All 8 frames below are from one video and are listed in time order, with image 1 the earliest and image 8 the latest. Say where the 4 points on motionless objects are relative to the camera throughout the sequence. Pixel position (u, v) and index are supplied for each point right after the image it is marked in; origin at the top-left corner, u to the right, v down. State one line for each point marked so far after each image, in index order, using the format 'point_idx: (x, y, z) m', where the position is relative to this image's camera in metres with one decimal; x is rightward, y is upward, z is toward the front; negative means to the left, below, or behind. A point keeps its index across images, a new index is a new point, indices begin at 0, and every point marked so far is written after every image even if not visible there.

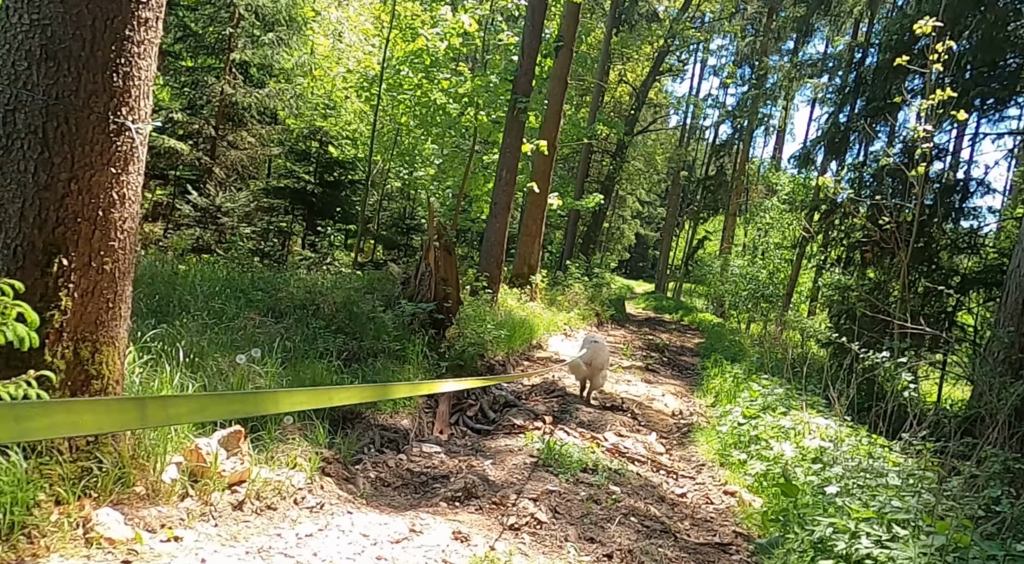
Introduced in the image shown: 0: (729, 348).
0: (+4.1, -1.3, +12.5) m
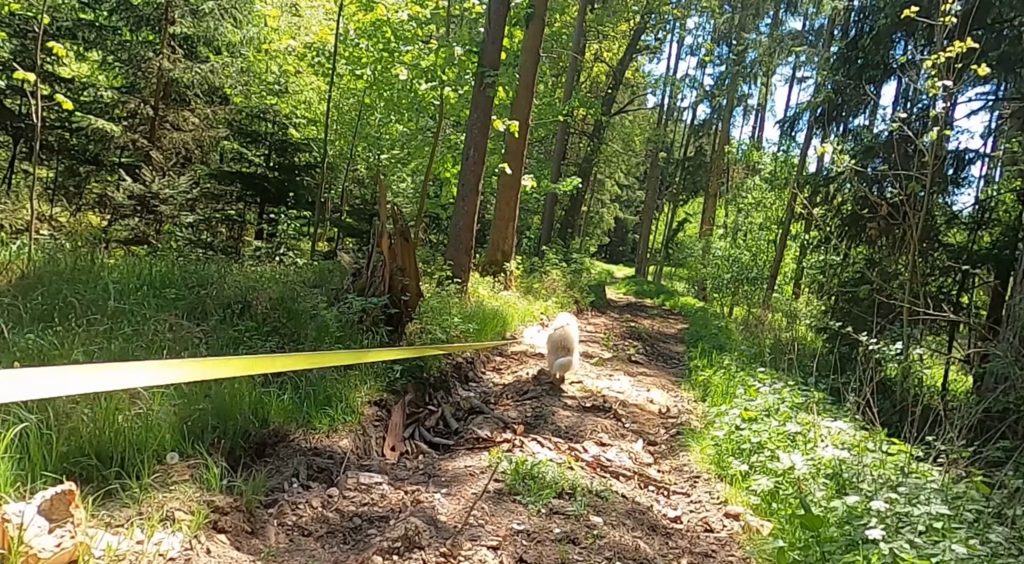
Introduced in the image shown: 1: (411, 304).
0: (+3.6, -1.0, +11.9) m
1: (-1.0, -0.2, +6.5) m
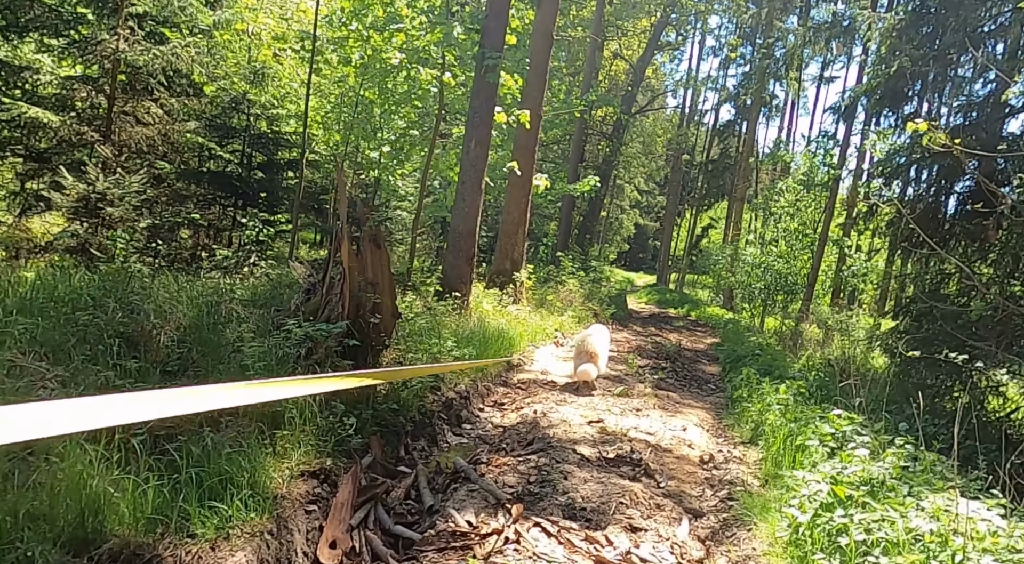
0: (+3.8, -1.2, +10.3) m
1: (-1.0, -0.4, +5.1) m
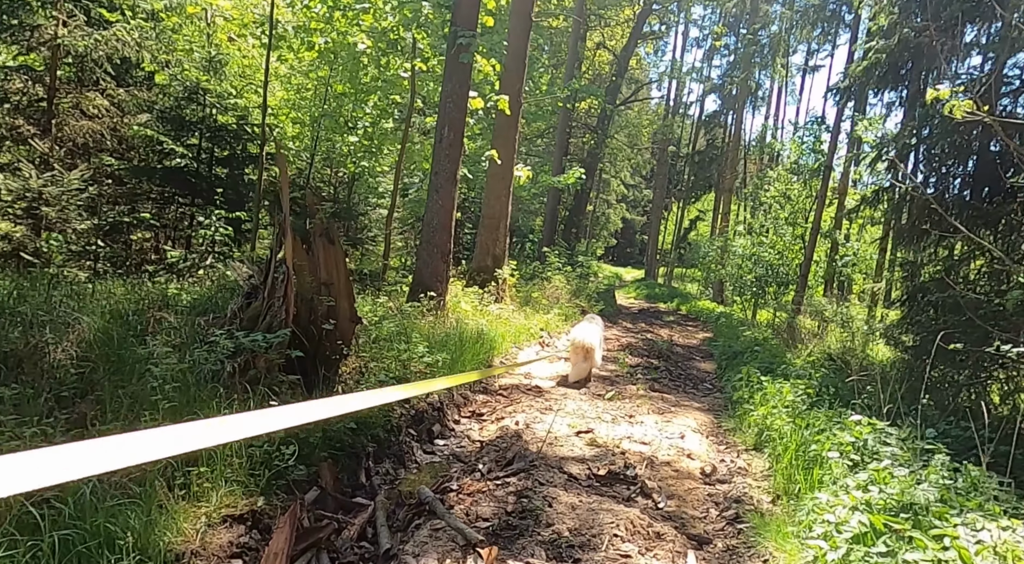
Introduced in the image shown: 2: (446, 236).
0: (+3.6, -1.0, +9.8) m
1: (-1.2, -0.4, +4.5) m
2: (-0.8, +0.6, +8.1) m
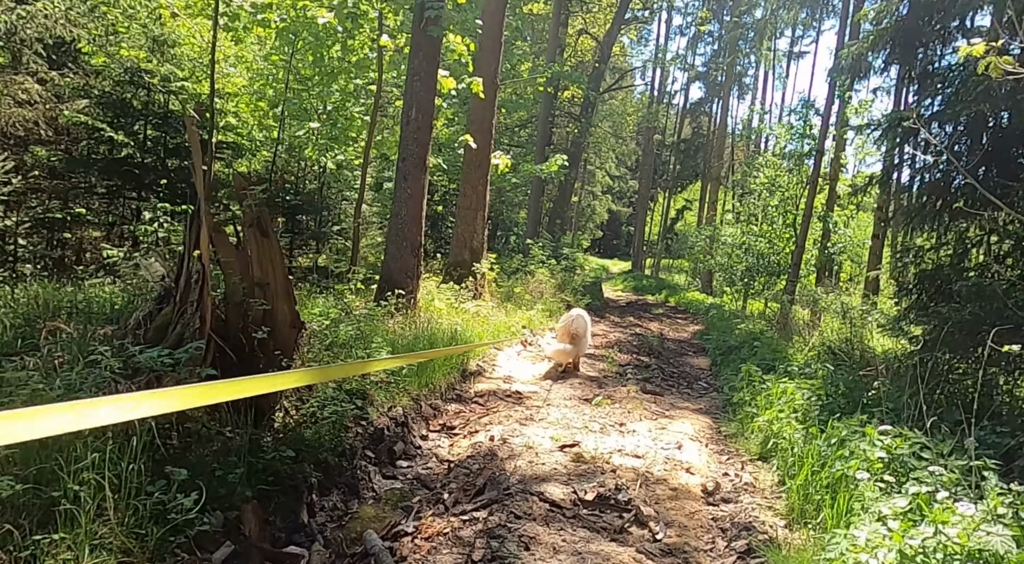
0: (+3.3, -0.9, +9.2) m
1: (-1.3, -0.4, +3.8) m
2: (-1.1, +0.6, +7.4) m
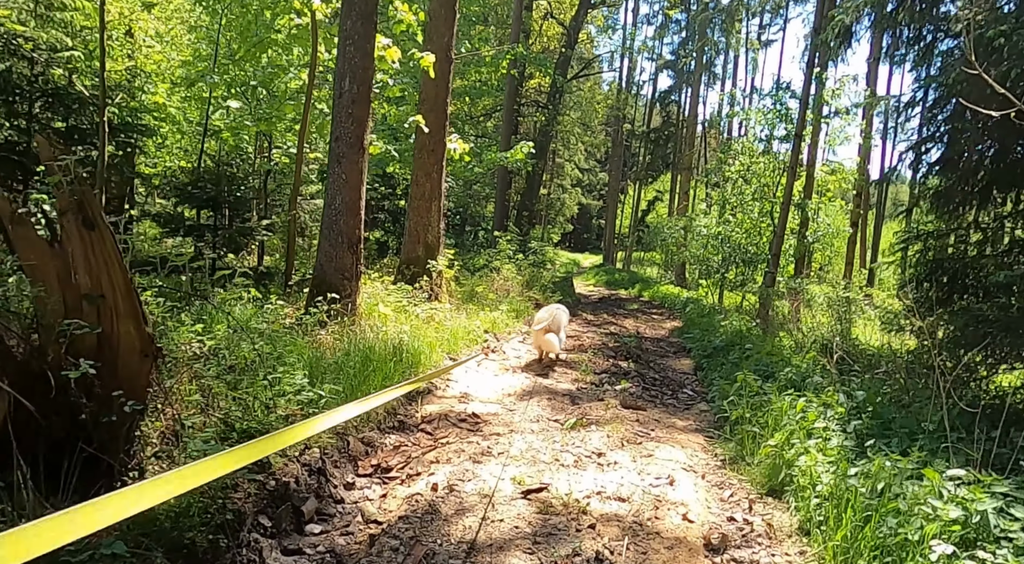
0: (+2.8, -0.8, +8.3) m
1: (-1.6, -0.4, +2.7) m
2: (-1.5, +0.6, +6.3) m
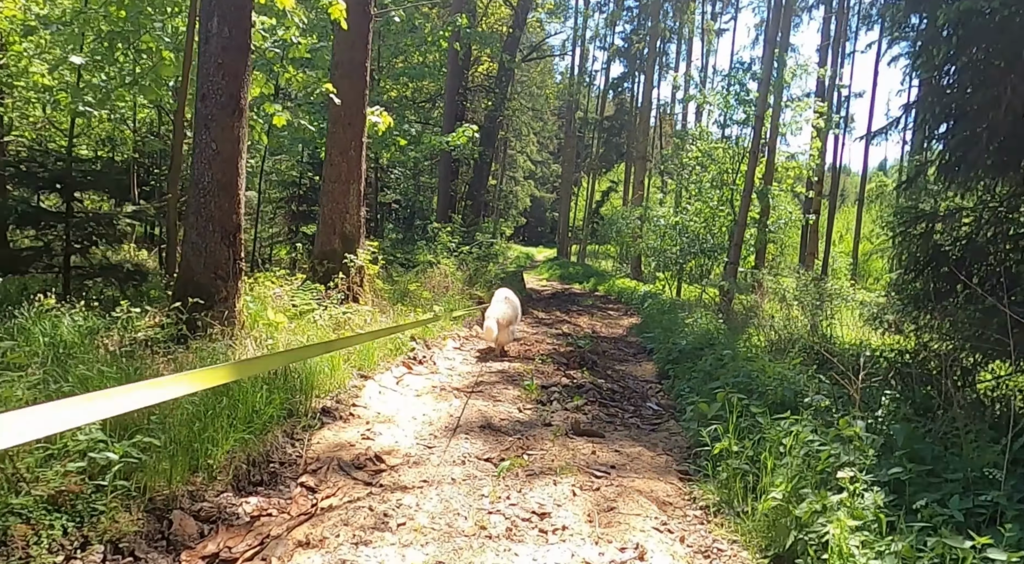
0: (+2.1, -0.7, +7.2) m
1: (-1.9, -0.4, +1.3) m
2: (-2.1, +0.6, +4.9) m
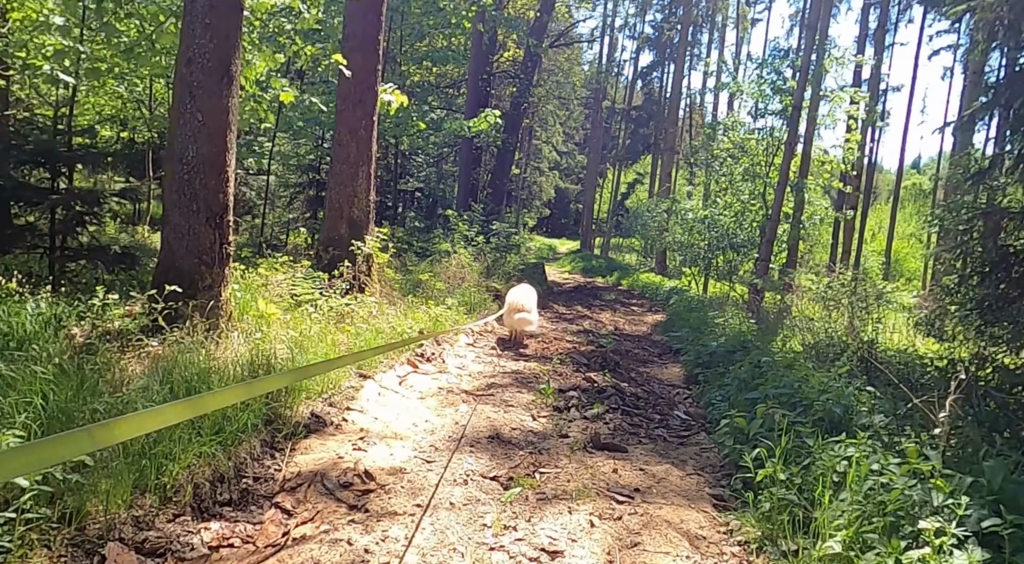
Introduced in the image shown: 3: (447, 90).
0: (+2.3, -0.7, +6.6) m
1: (-1.9, -0.4, +0.9) m
2: (-2.0, +0.7, +4.4) m
3: (-1.7, +5.3, +18.1) m
